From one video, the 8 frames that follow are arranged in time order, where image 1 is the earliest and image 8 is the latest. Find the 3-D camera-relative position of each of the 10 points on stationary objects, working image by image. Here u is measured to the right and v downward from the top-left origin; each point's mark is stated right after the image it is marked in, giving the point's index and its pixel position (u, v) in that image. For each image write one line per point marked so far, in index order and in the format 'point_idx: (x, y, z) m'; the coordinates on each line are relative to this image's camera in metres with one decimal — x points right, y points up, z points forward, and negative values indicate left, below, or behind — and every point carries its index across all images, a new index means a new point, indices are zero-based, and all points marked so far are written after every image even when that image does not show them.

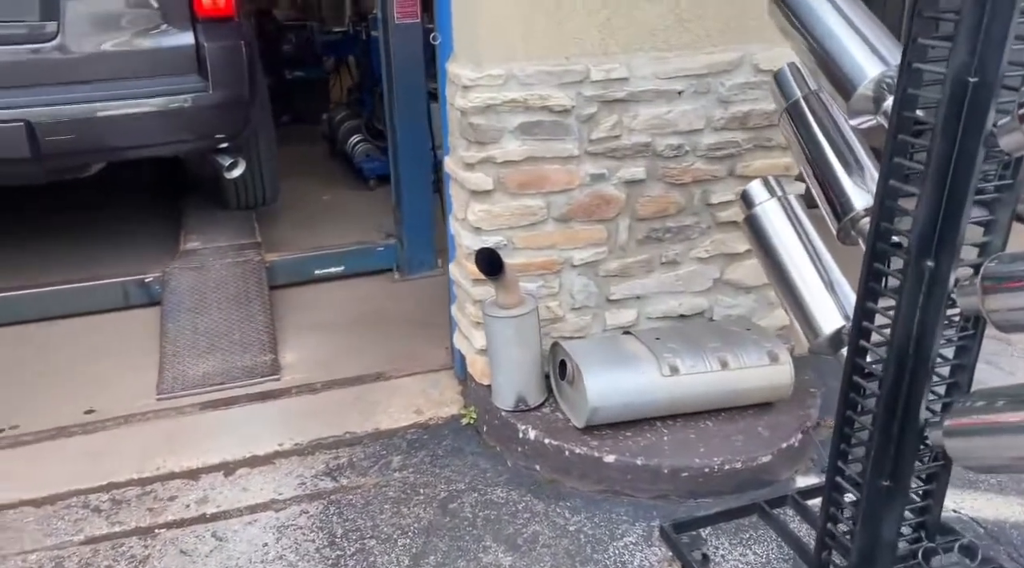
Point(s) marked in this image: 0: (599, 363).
0: (+0.2, -0.2, +2.4) m
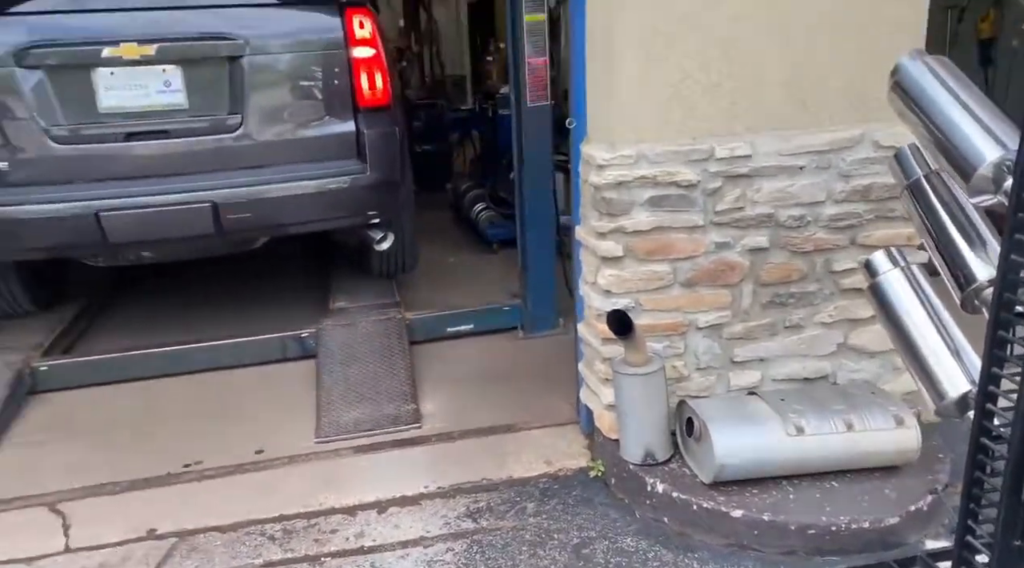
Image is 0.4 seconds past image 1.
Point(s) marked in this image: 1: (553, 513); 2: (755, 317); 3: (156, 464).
0: (+0.6, -0.4, +2.5) m
1: (+0.1, -0.7, +2.6) m
2: (+0.8, -0.1, +2.8) m
3: (-1.2, -0.6, +3.0) m
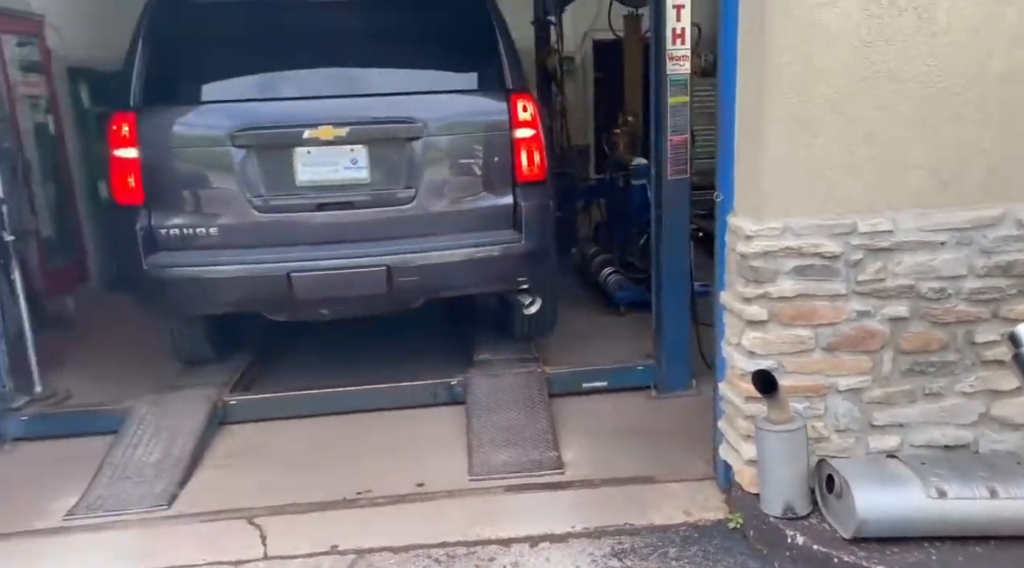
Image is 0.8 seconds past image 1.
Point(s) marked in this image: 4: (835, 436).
0: (+1.1, -0.6, +2.7) m
1: (+0.6, -0.9, +2.8) m
2: (+1.3, -0.3, +2.9) m
3: (-0.7, -0.8, +3.3) m
4: (+1.1, -0.5, +2.9) m
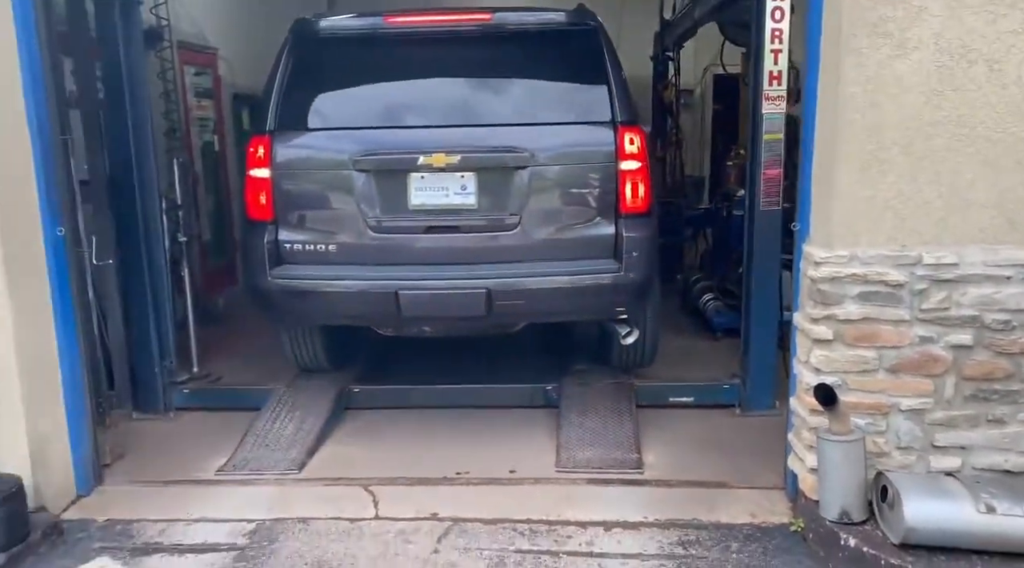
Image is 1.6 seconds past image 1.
0: (+1.4, -0.7, +2.9) m
1: (+0.9, -1.0, +3.1) m
2: (+1.6, -0.4, +3.1) m
3: (-0.3, -0.8, +3.8) m
4: (+1.4, -0.6, +3.2) m
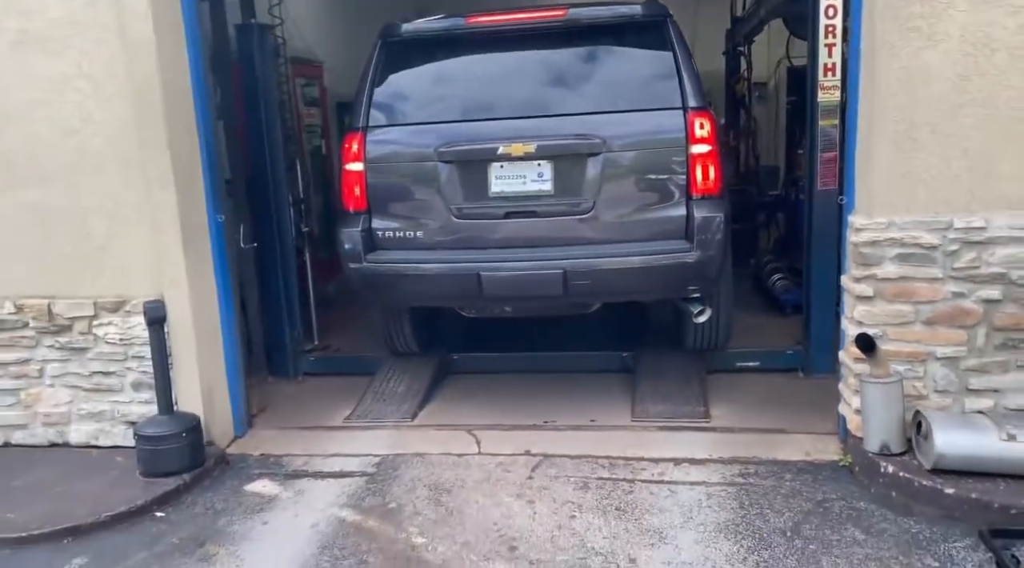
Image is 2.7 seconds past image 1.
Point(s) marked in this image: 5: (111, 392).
0: (+1.7, -0.5, +3.3) m
1: (+1.2, -0.8, +3.6) m
2: (+2.0, -0.3, +3.5) m
3: (+0.1, -0.7, +4.4) m
4: (+1.8, -0.5, +3.6) m
5: (-1.9, -0.5, +4.0) m
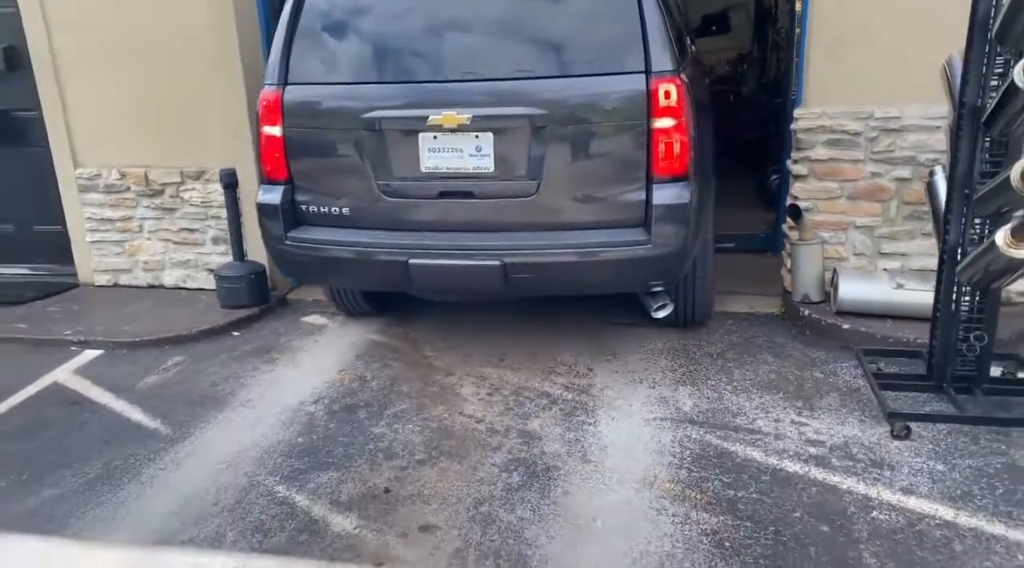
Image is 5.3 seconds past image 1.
0: (+1.7, 0.0, +4.1) m
1: (+1.2, -0.2, +4.4) m
2: (+1.9, +0.3, +4.3) m
3: (+0.1, 0.0, +5.3) m
4: (+1.7, +0.1, +4.4) m
5: (-1.8, +0.2, +5.0) m
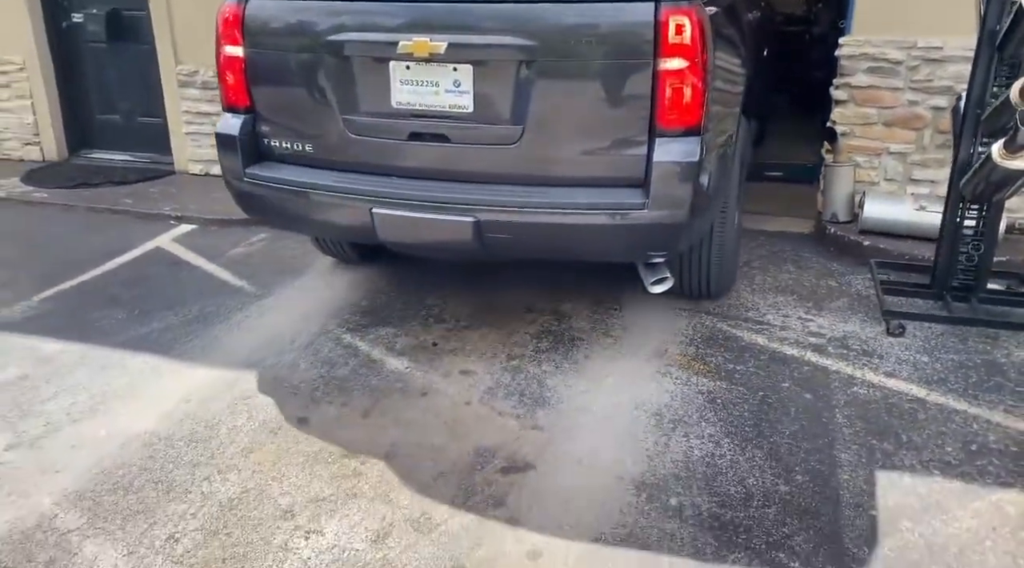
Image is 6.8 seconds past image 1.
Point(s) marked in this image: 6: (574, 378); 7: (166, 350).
0: (+1.9, +0.4, +4.4) m
1: (+1.5, +0.2, +4.8) m
2: (+2.2, +0.7, +4.5) m
3: (+0.4, +0.6, +5.7) m
4: (+2.0, +0.5, +4.6) m
5: (-1.5, +0.9, +5.5) m
6: (+0.2, -0.3, +3.1) m
7: (-1.3, -0.3, +3.3) m
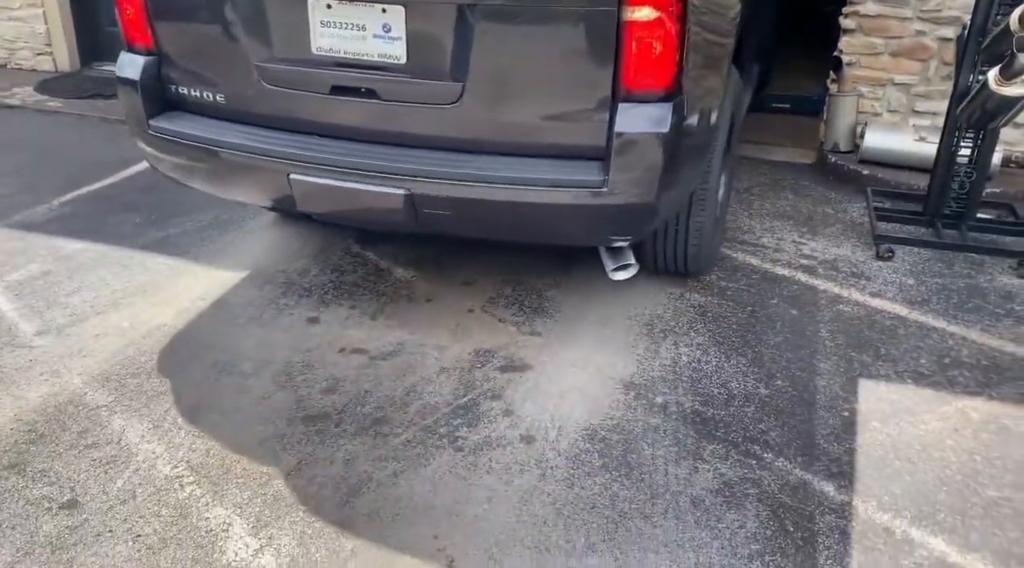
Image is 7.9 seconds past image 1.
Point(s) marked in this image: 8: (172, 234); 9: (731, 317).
0: (+1.9, +0.8, +4.5) m
1: (+1.5, +0.7, +4.8) m
2: (+2.3, +1.1, +4.6) m
3: (+0.5, +1.1, +5.7) m
4: (+2.1, +0.9, +4.7) m
5: (-1.4, +1.5, +5.5) m
6: (+0.2, 0.0, +3.3) m
7: (-1.3, +0.1, +3.4) m
8: (-1.4, +0.2, +3.6) m
9: (+0.8, -0.1, +3.1) m
